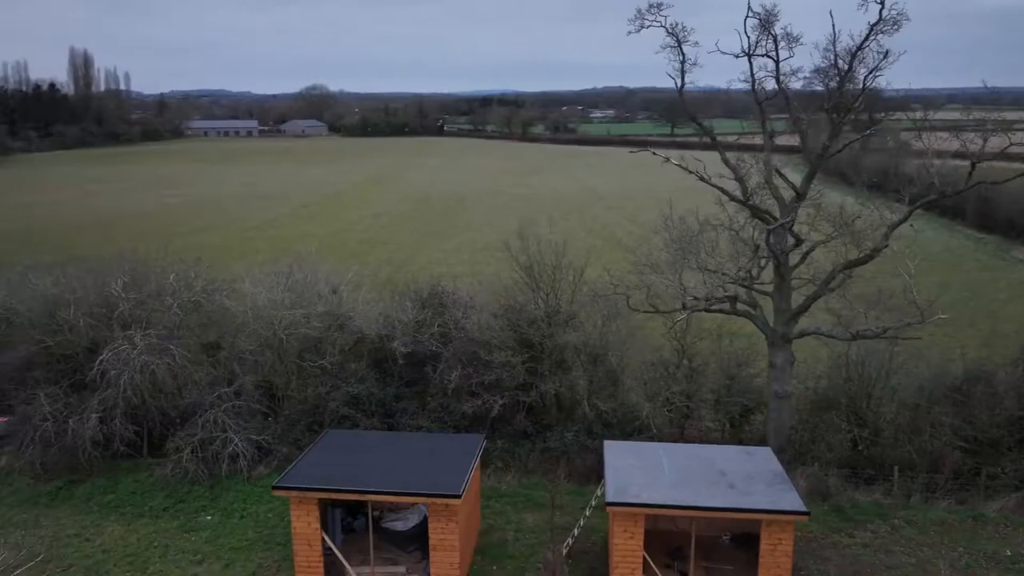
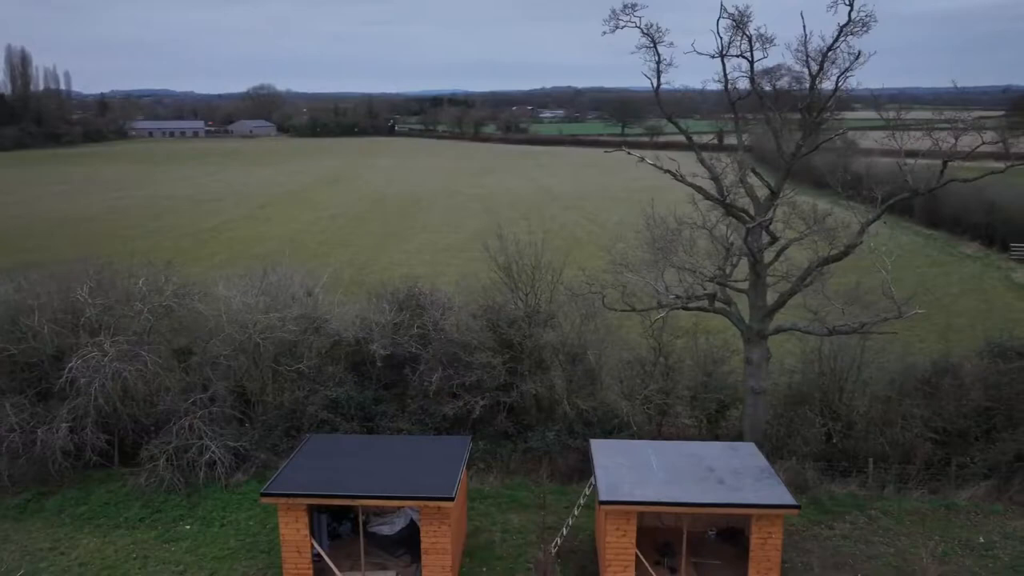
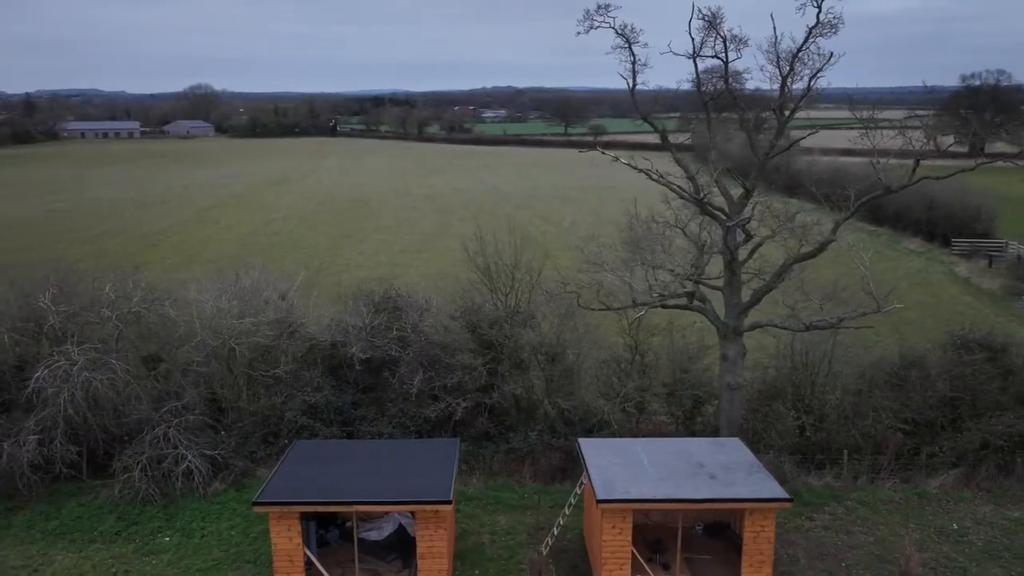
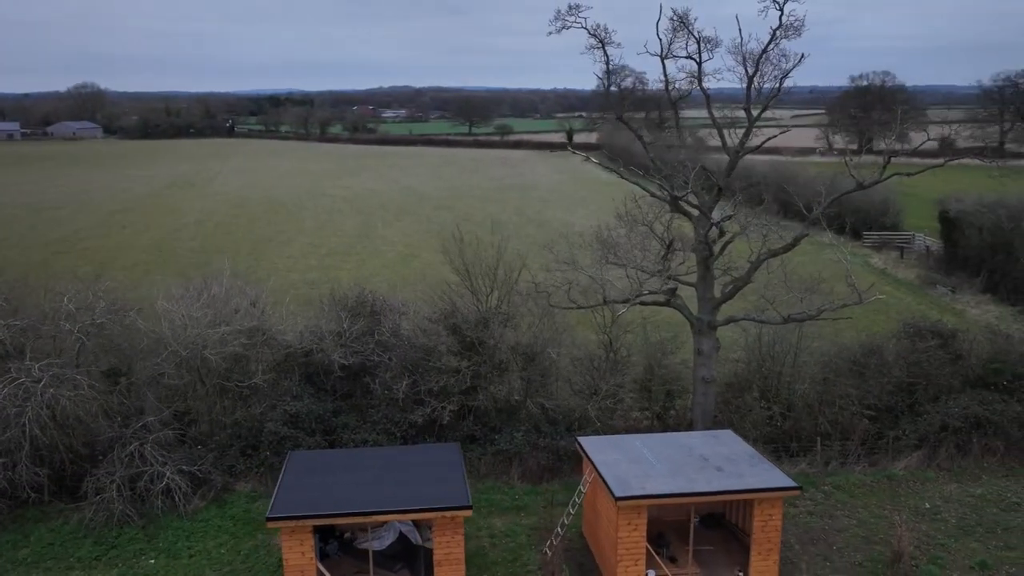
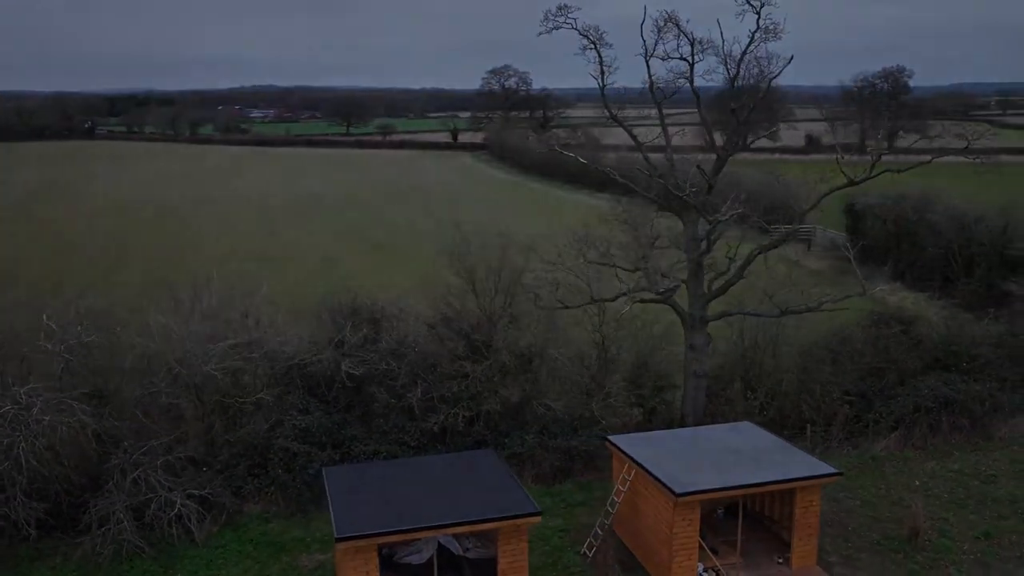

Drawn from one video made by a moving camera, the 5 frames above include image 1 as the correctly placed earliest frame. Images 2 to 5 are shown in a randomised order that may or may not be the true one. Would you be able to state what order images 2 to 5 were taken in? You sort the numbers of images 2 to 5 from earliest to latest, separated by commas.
2, 3, 4, 5
